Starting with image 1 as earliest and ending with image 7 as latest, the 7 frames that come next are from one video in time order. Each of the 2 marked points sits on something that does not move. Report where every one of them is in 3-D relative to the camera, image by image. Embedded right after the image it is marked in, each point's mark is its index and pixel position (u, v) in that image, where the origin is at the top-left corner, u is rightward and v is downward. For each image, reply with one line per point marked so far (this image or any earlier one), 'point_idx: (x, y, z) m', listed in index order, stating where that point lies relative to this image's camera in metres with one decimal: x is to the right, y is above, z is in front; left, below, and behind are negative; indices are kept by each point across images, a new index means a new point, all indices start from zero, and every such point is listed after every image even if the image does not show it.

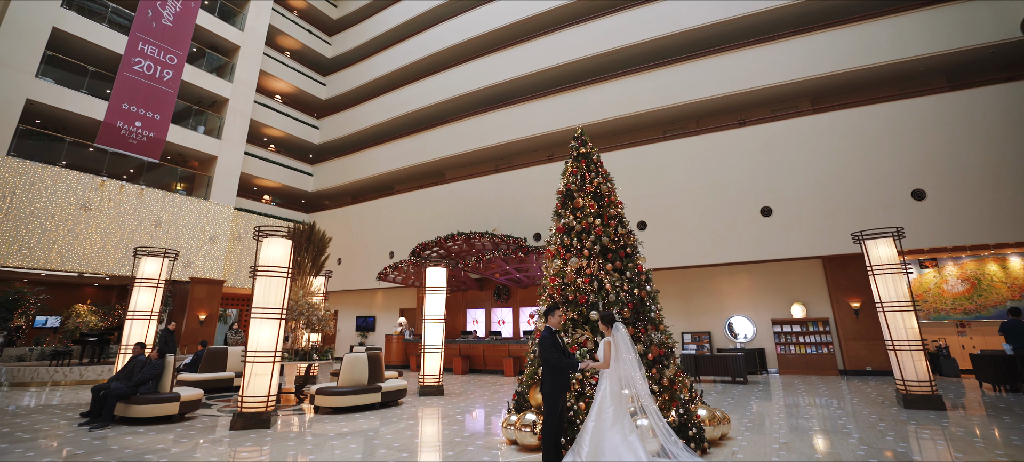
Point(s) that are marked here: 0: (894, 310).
0: (+4.7, -1.0, +5.8) m
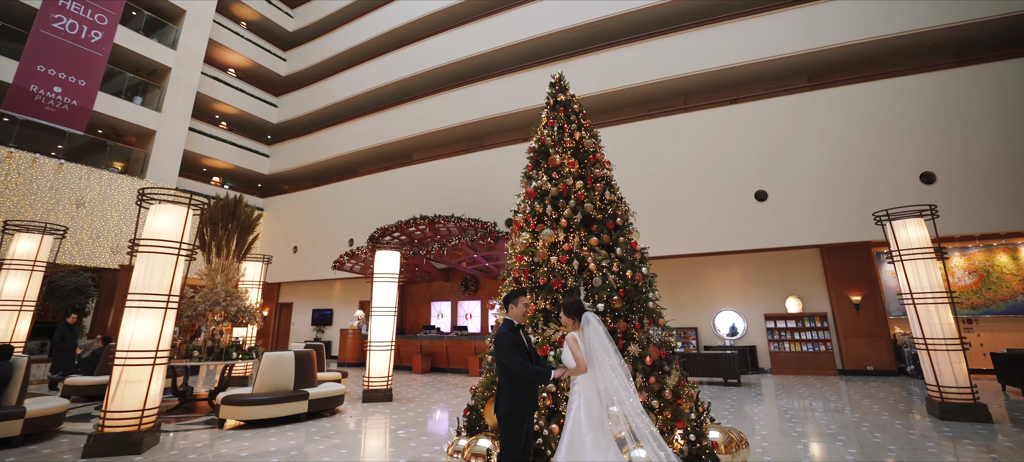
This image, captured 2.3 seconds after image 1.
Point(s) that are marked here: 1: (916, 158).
0: (+4.3, -0.7, +4.8) m
1: (+7.5, +1.4, +8.6) m
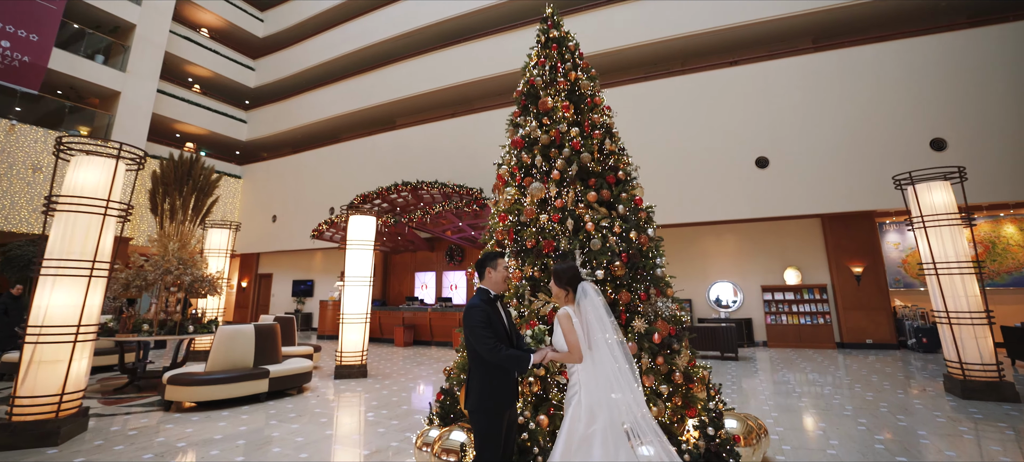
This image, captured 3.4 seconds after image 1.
0: (+4.2, -0.4, +4.4) m
1: (+7.3, +1.9, +8.2) m
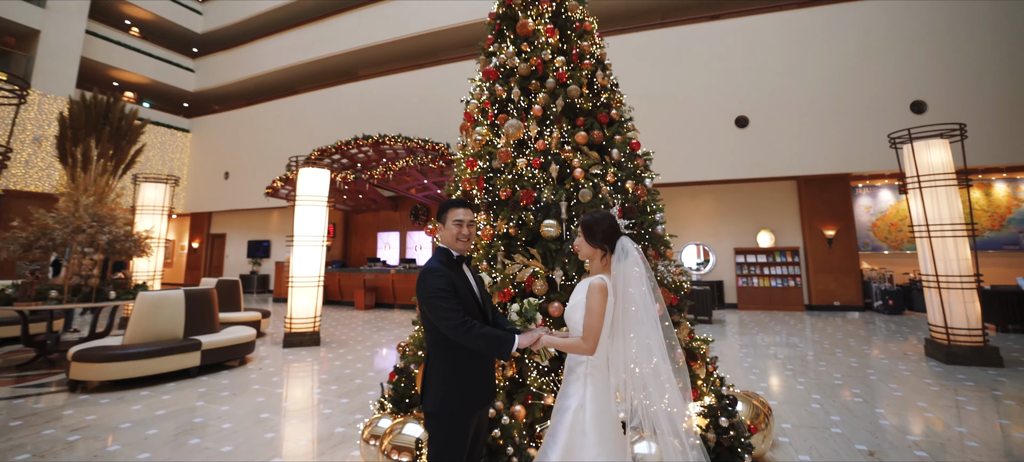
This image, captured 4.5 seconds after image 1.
0: (+3.9, 0.0, +4.2) m
1: (+6.8, +2.6, +7.9) m
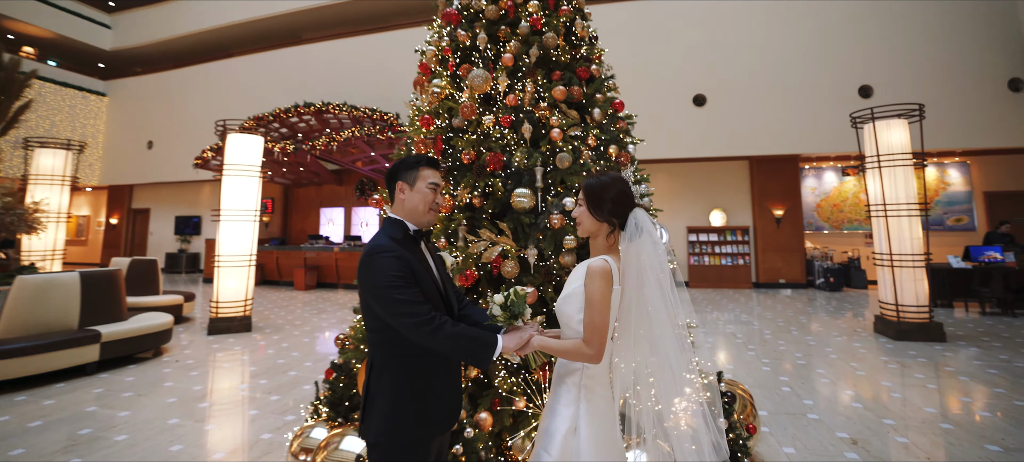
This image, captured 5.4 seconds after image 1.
0: (+3.5, +0.2, +4.2) m
1: (+6.0, +2.9, +8.1) m
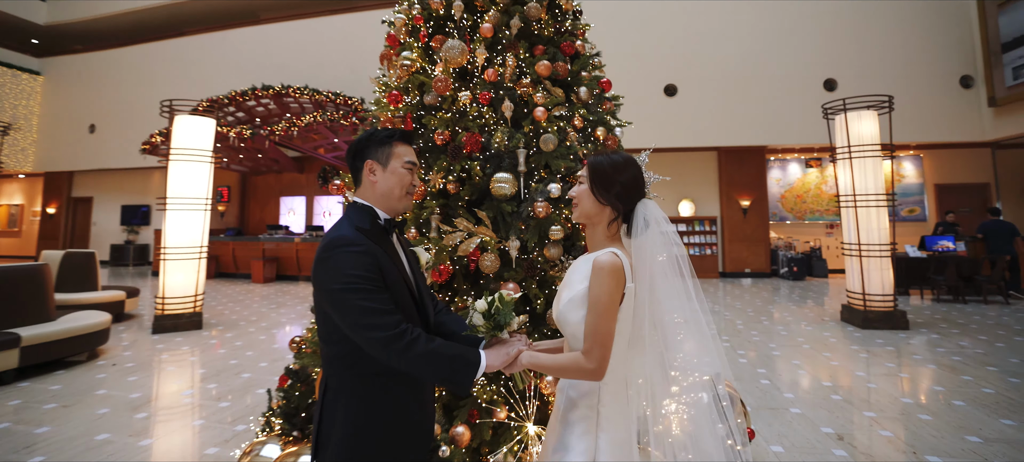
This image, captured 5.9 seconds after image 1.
0: (+3.3, +0.2, +4.3) m
1: (+5.5, +3.1, +8.3) m
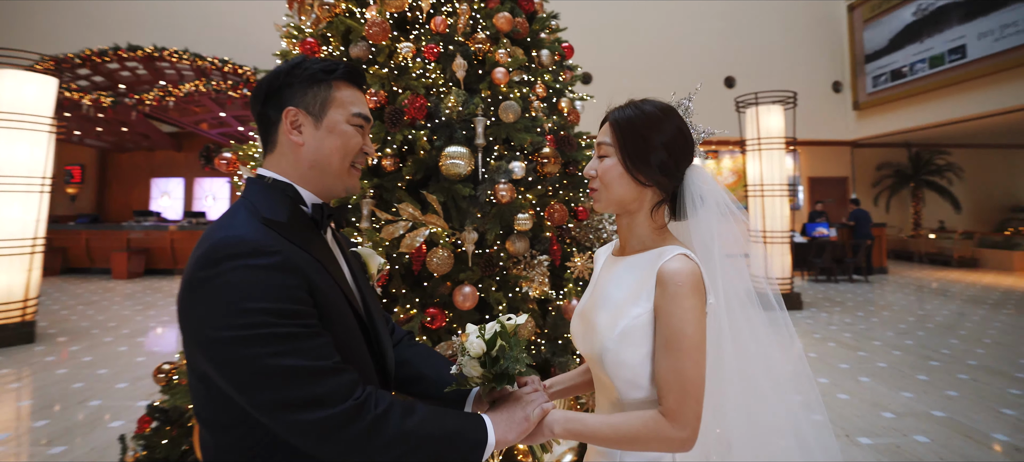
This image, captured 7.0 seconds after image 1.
0: (+2.6, +0.4, +4.6) m
1: (+4.0, +3.3, +8.9) m
